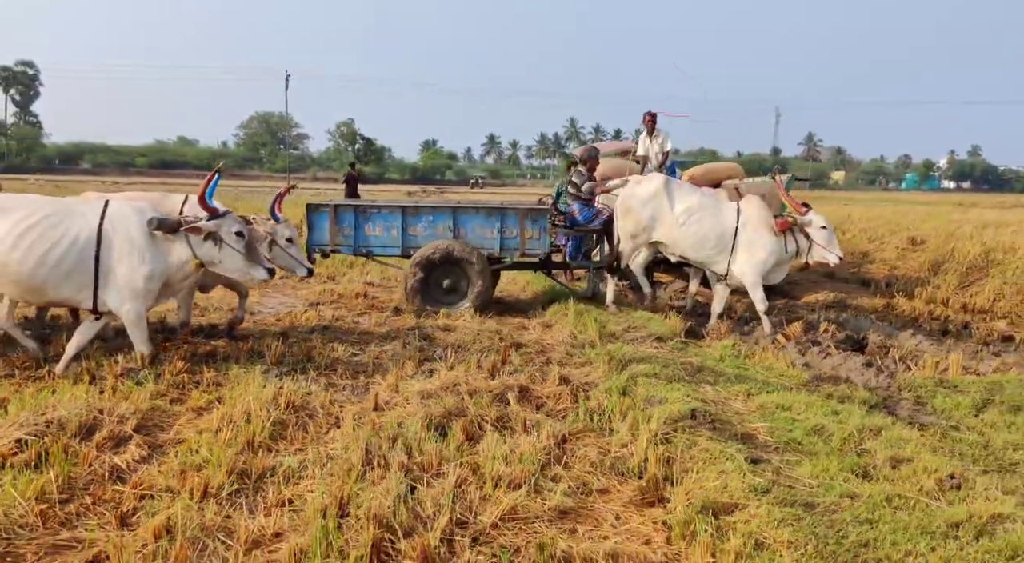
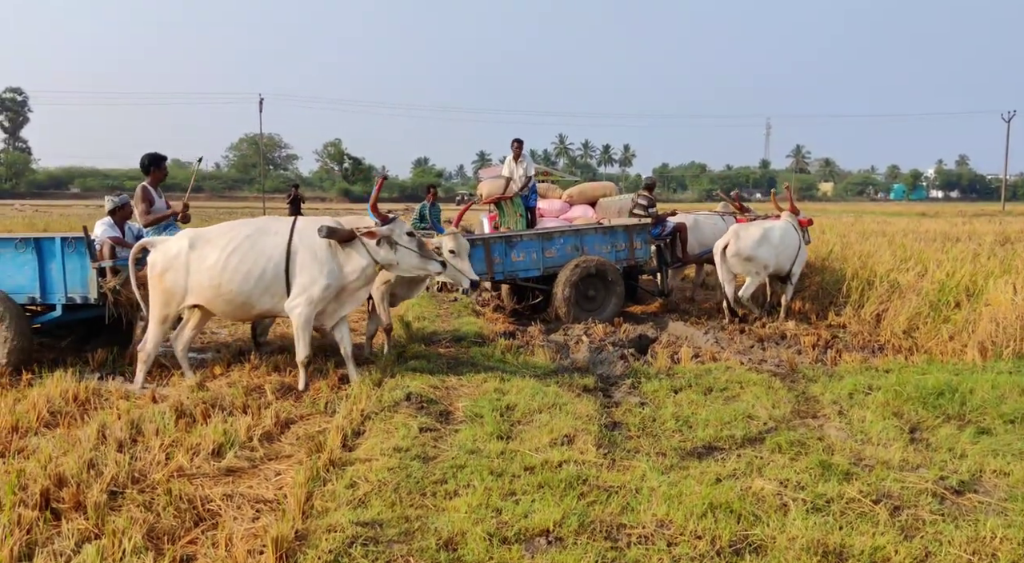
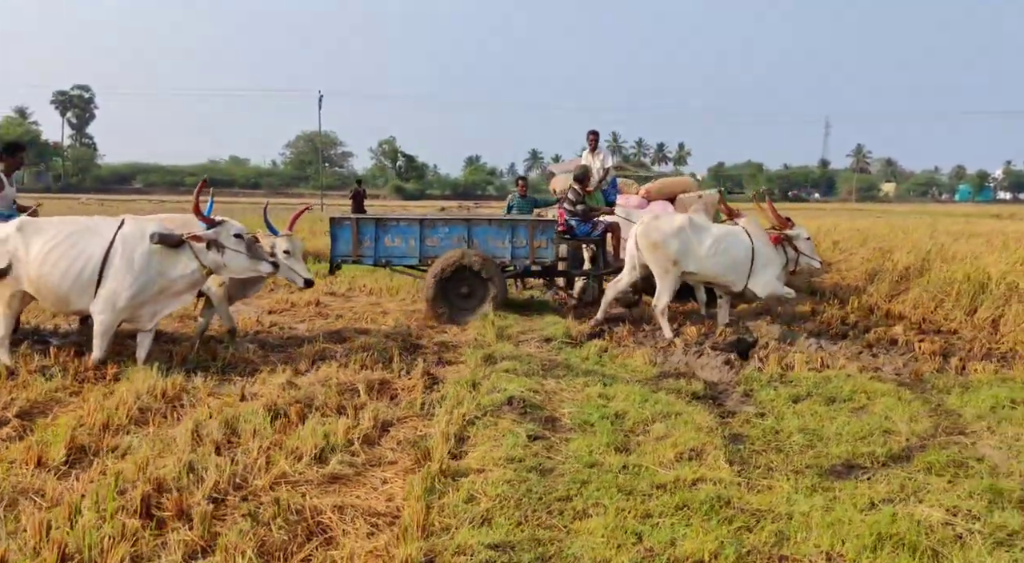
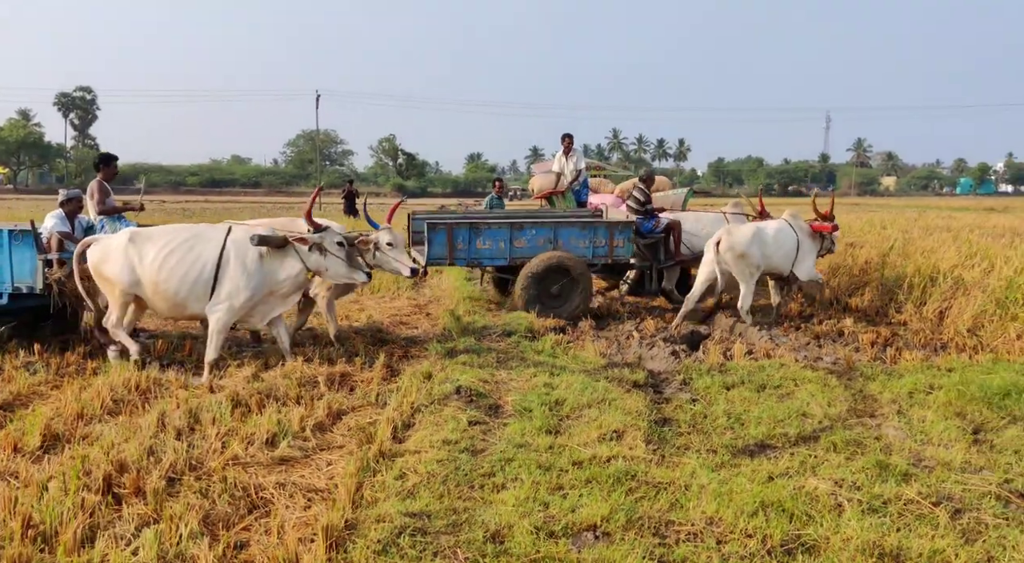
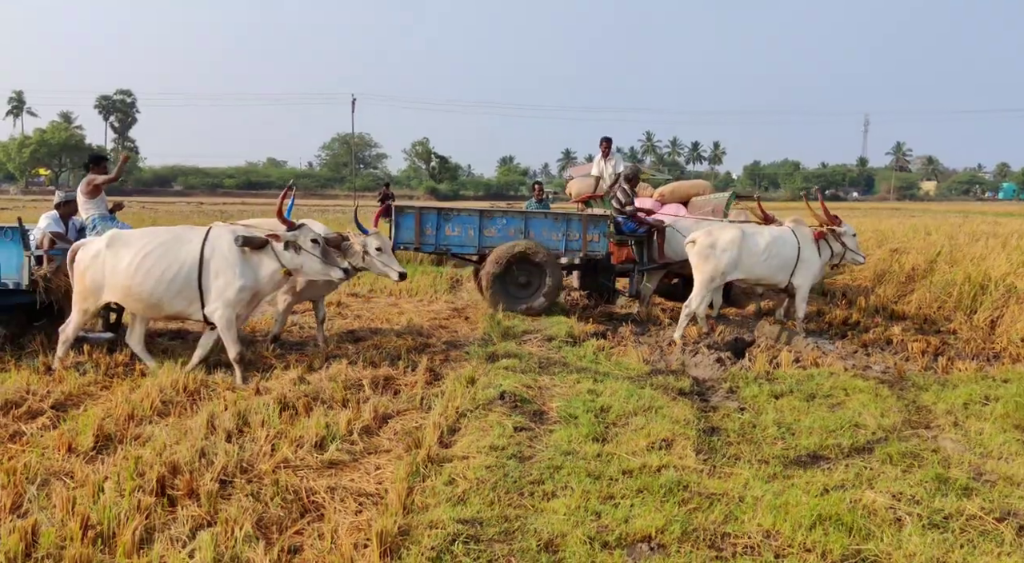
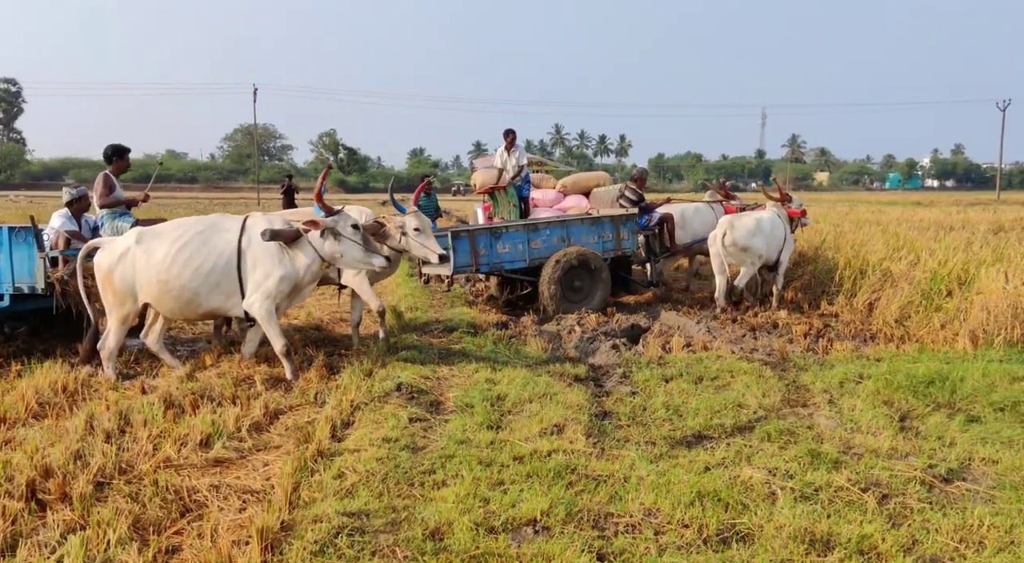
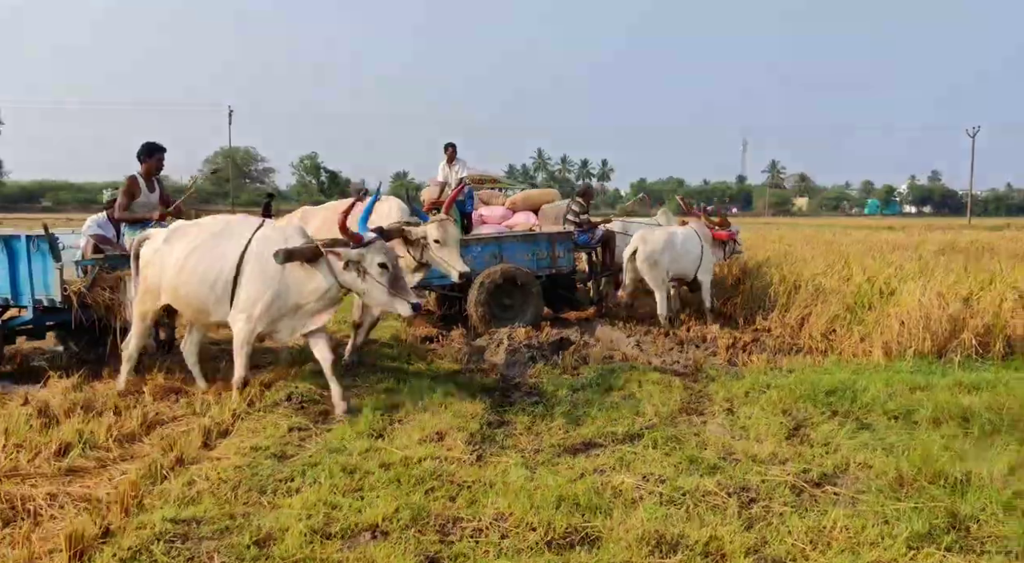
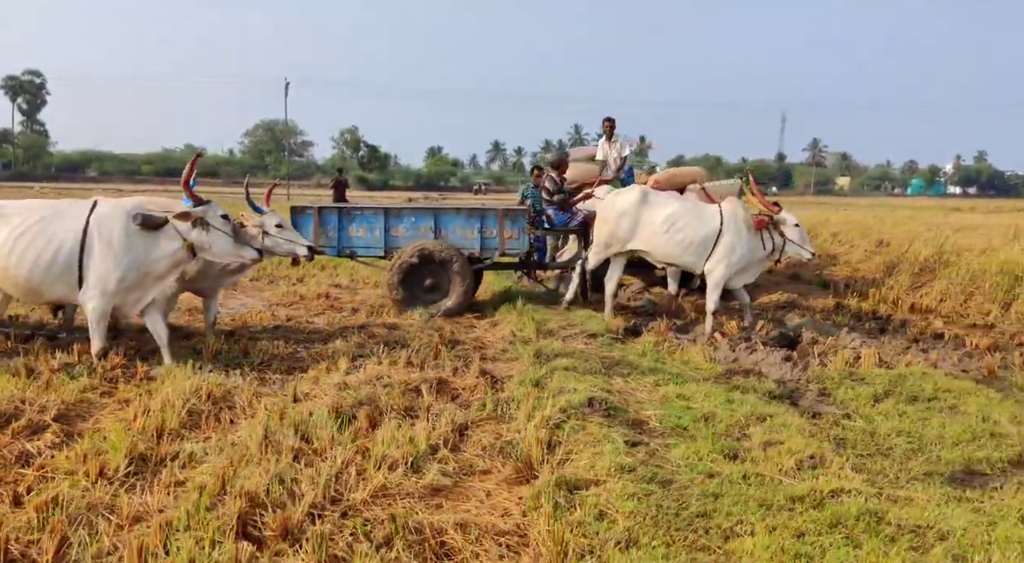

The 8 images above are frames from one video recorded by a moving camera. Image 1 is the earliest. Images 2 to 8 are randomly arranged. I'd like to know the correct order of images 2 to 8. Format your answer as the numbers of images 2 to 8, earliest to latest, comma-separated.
8, 3, 5, 4, 6, 2, 7
